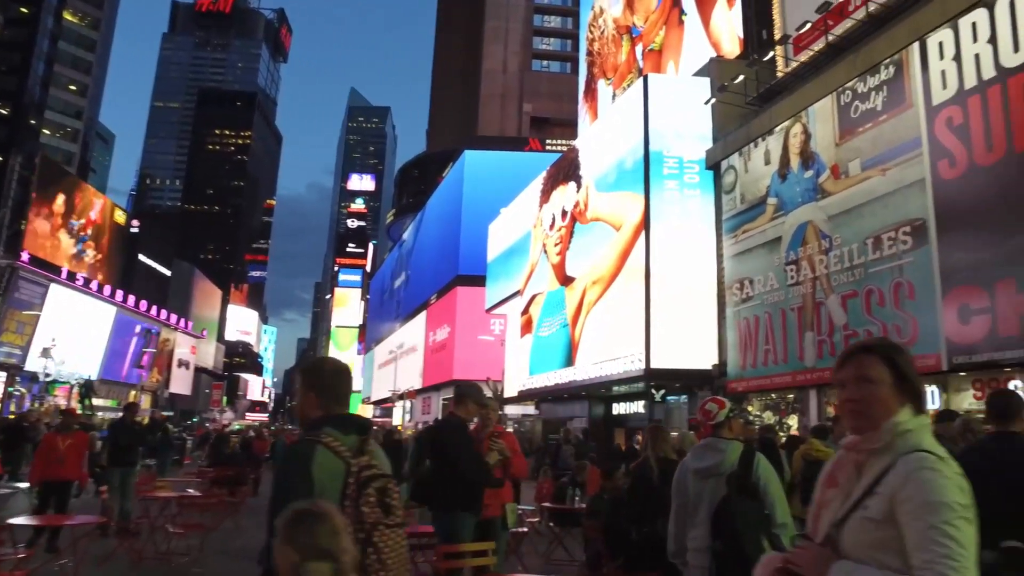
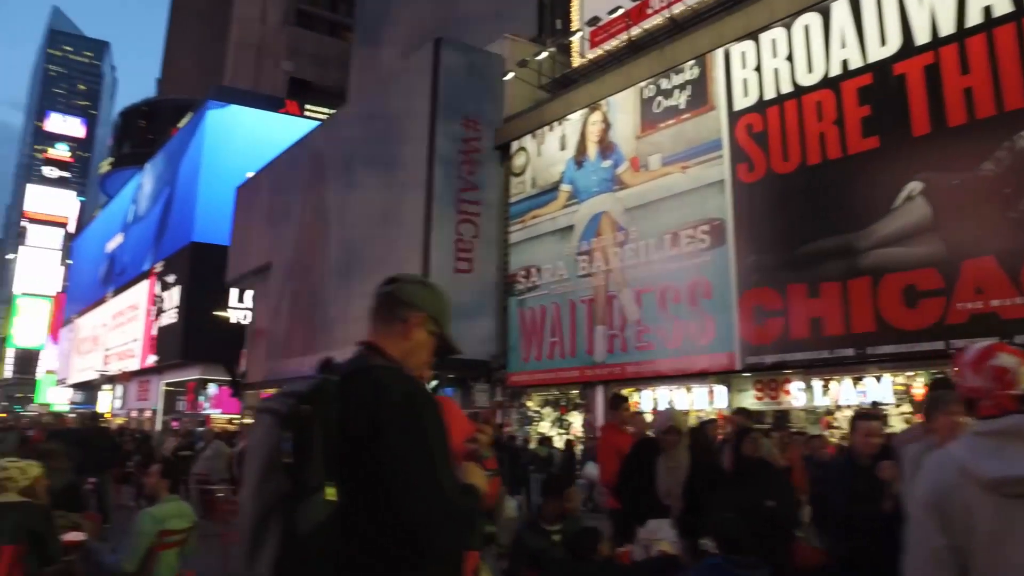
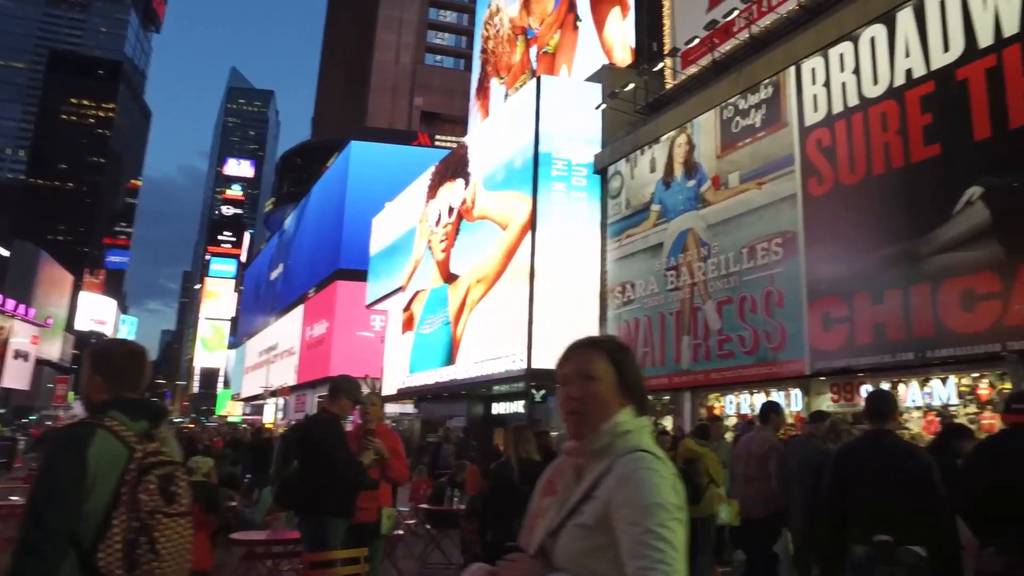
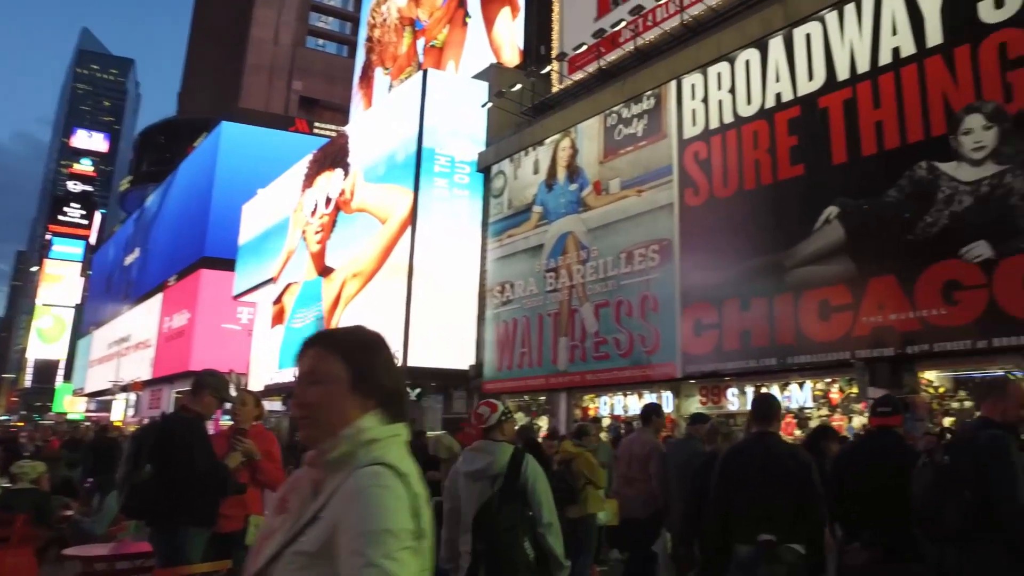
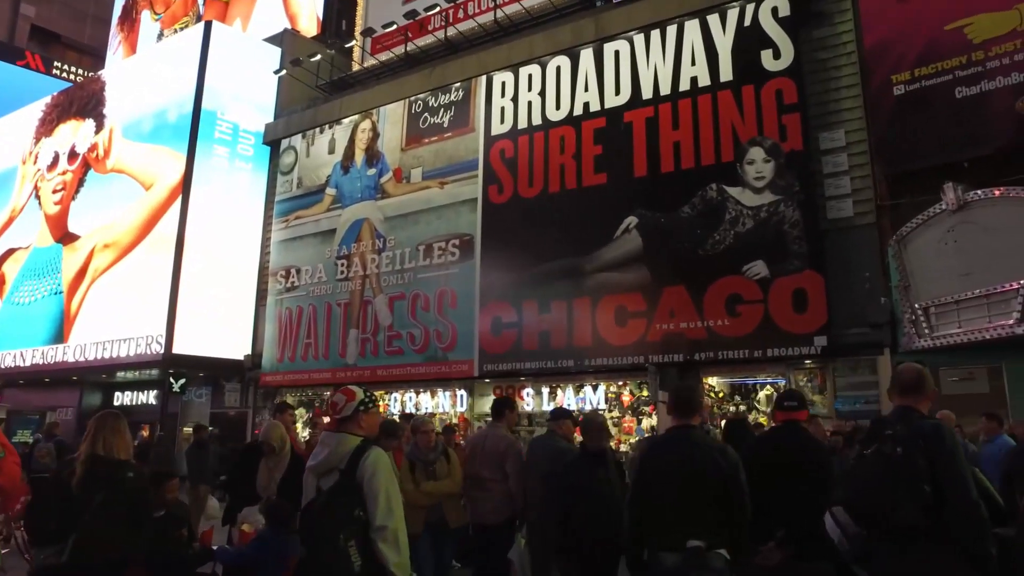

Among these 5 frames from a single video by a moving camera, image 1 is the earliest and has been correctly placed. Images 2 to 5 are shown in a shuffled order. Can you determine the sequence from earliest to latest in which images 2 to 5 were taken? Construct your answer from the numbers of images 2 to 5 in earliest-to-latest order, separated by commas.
3, 4, 5, 2
